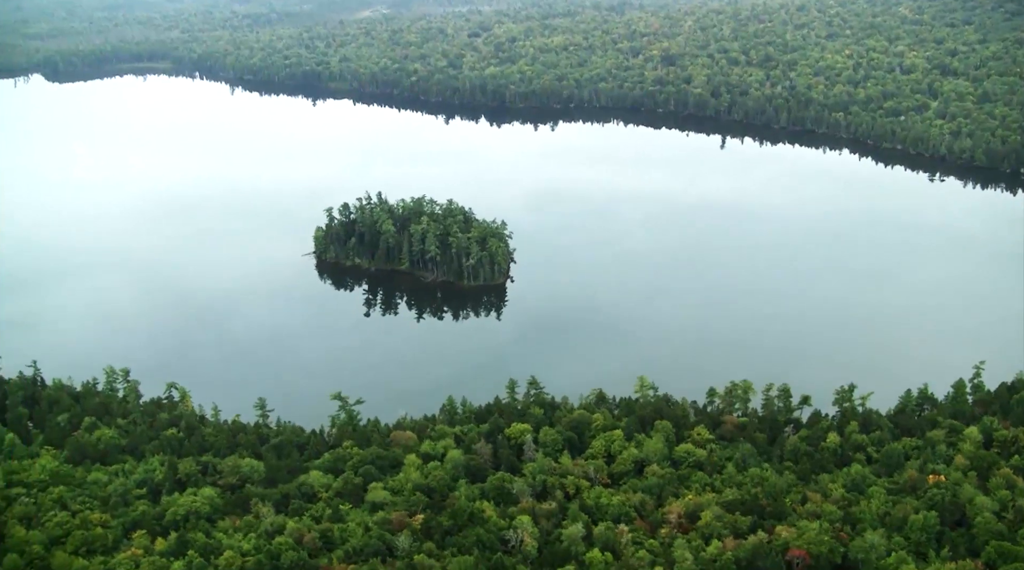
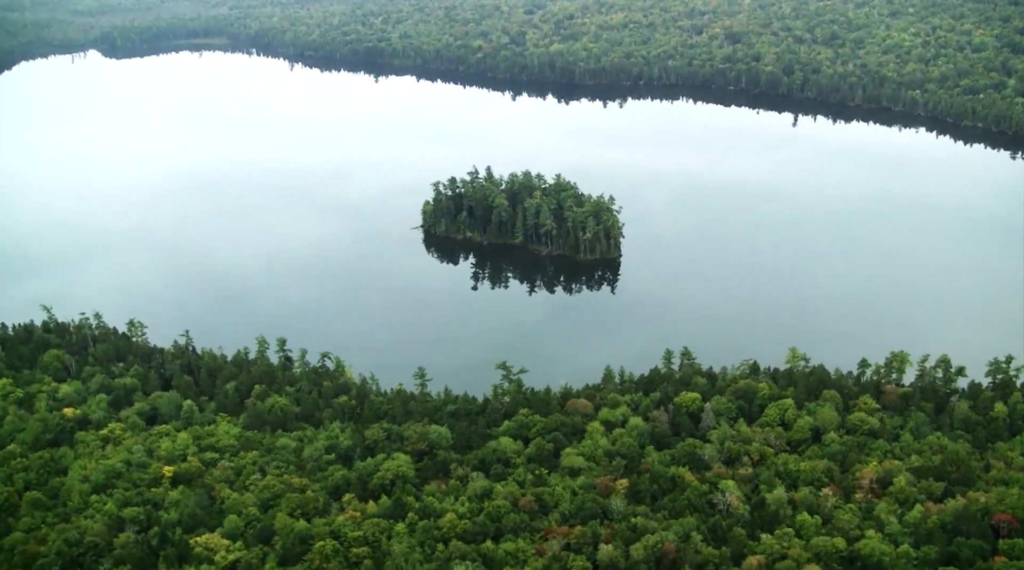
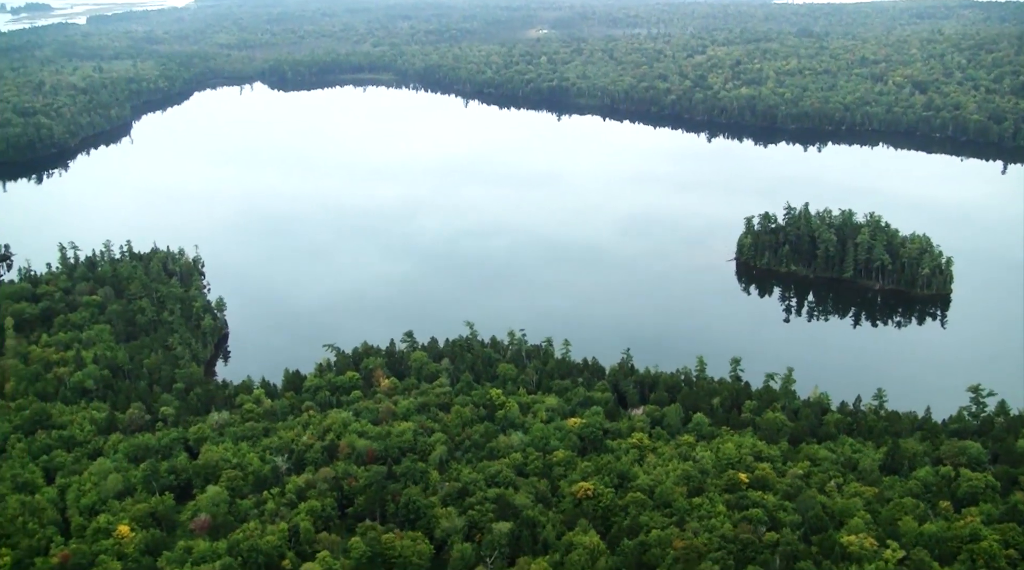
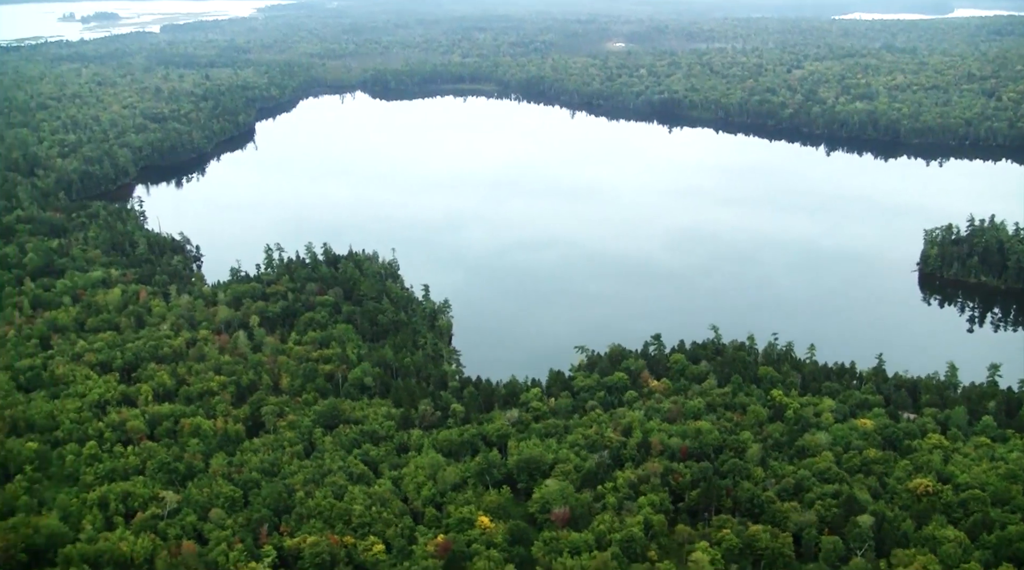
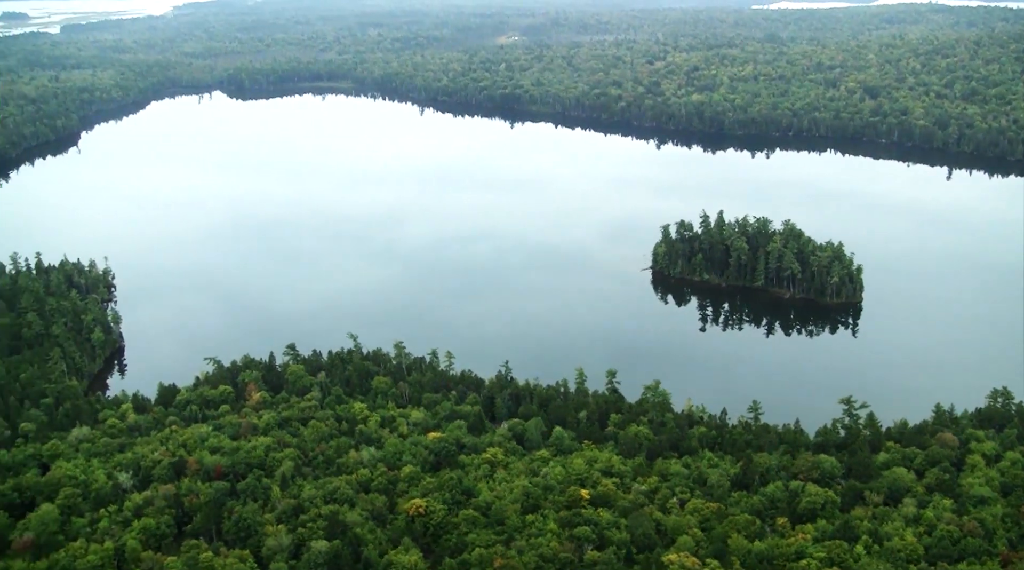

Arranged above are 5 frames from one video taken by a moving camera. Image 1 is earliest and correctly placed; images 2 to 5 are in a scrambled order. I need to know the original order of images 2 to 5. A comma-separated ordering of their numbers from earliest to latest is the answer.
2, 5, 3, 4
